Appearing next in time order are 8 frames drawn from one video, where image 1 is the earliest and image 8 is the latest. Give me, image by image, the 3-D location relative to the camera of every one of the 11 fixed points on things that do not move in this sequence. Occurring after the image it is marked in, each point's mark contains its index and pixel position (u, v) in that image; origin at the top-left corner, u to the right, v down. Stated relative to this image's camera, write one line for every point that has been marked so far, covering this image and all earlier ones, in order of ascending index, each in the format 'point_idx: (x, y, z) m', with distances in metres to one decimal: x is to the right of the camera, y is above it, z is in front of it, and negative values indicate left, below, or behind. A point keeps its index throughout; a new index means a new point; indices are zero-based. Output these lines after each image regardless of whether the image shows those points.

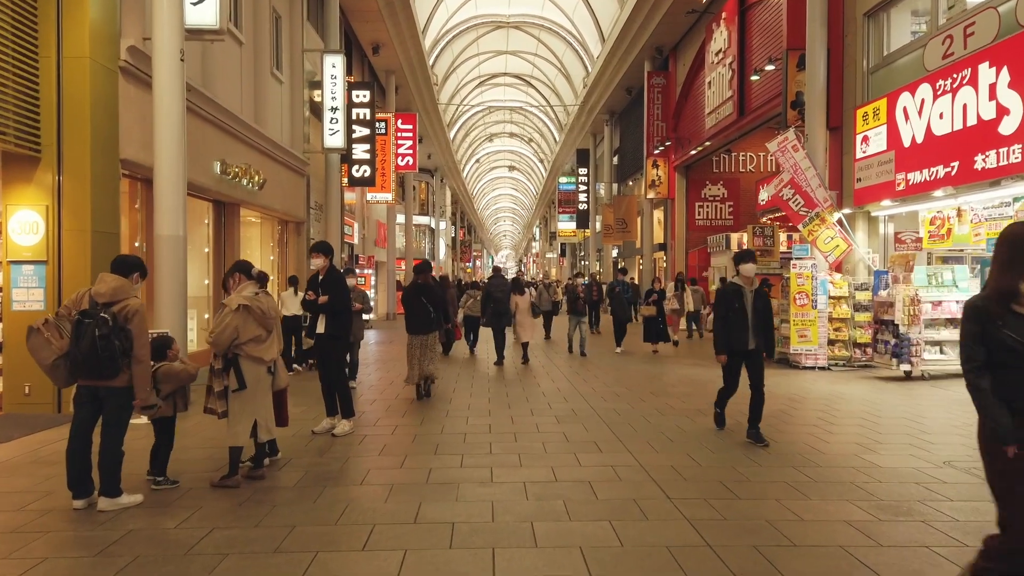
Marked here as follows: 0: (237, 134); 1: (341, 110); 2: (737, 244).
0: (-4.2, +2.4, +11.2) m
1: (-3.5, +3.7, +15.0) m
2: (+6.0, +1.2, +19.3) m
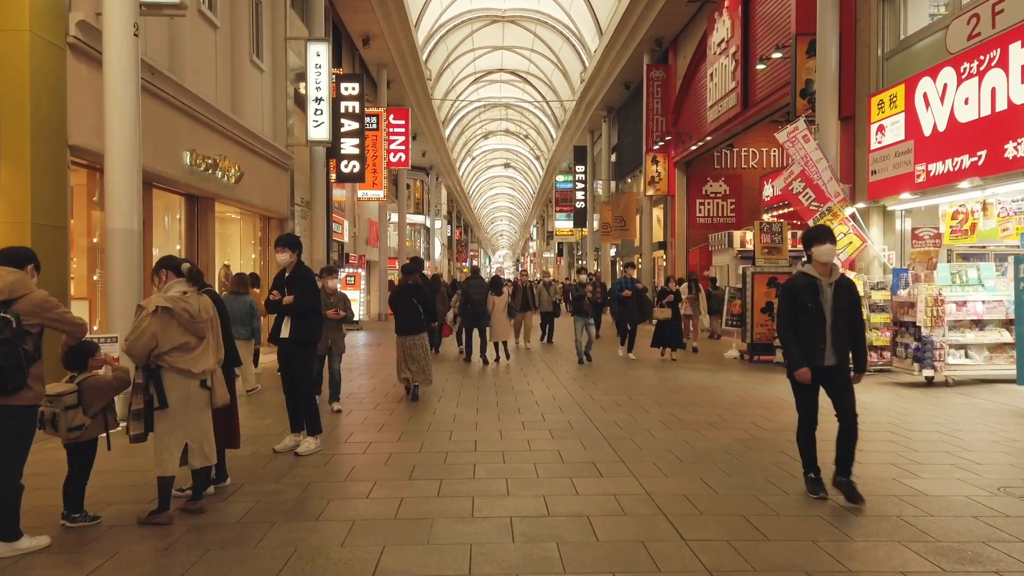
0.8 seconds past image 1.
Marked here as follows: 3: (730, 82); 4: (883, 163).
0: (-4.4, +2.4, +10.5) m
1: (-3.7, +3.7, +14.3) m
2: (+5.8, +1.2, +18.6) m
3: (+5.0, +4.7, +16.5) m
4: (+5.2, +1.8, +10.3) m
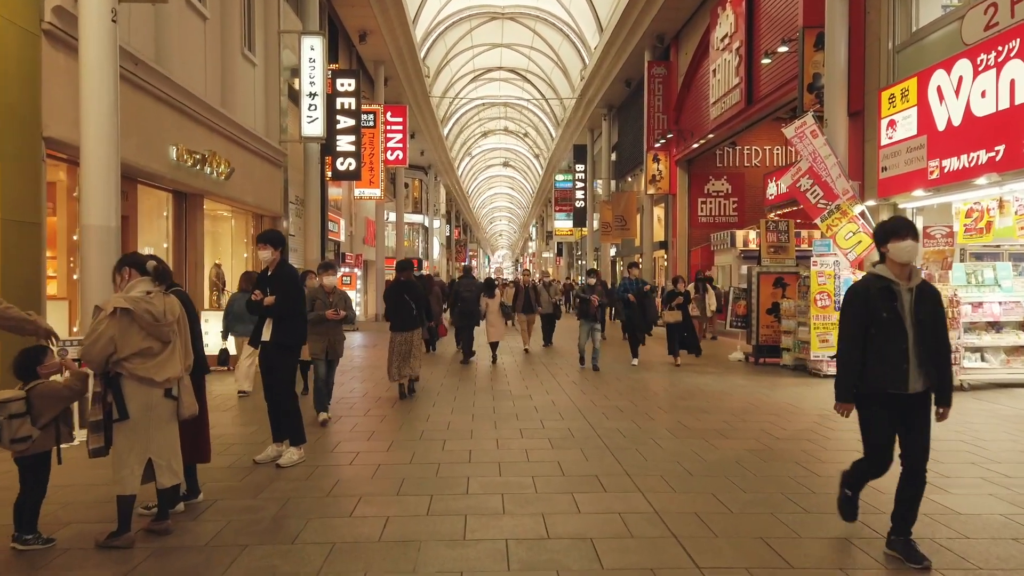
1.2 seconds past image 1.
0: (-4.4, +2.4, +10.2) m
1: (-3.7, +3.7, +14.0) m
2: (+5.8, +1.2, +18.3) m
3: (+4.9, +4.7, +16.2) m
4: (+5.2, +1.8, +10.0) m
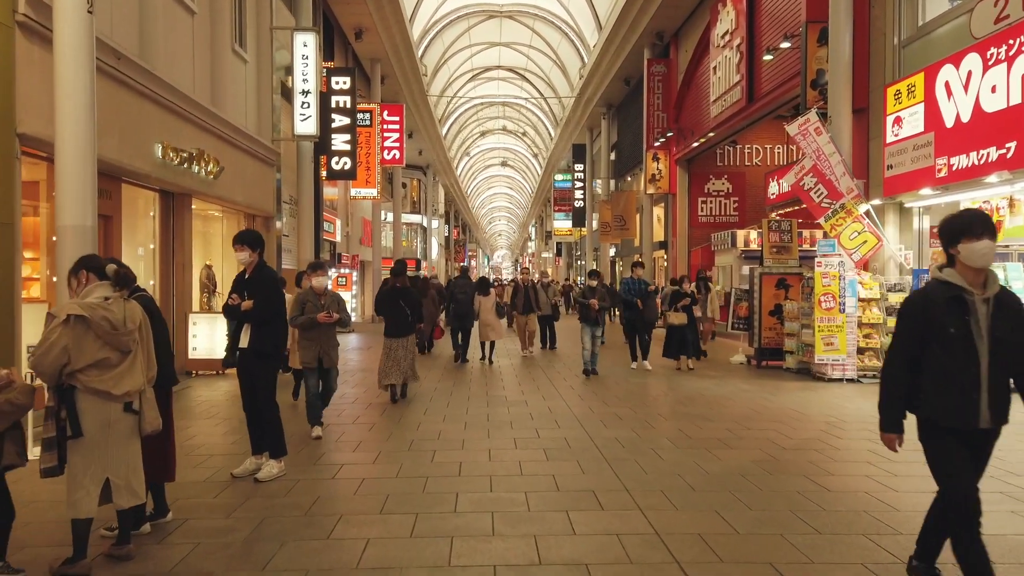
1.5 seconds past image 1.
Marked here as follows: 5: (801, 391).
0: (-4.4, +2.3, +9.9) m
1: (-3.7, +3.7, +13.7) m
2: (+5.7, +1.1, +18.0) m
3: (+4.9, +4.7, +15.9) m
4: (+5.2, +1.7, +9.7) m
5: (+3.4, -1.2, +8.7) m
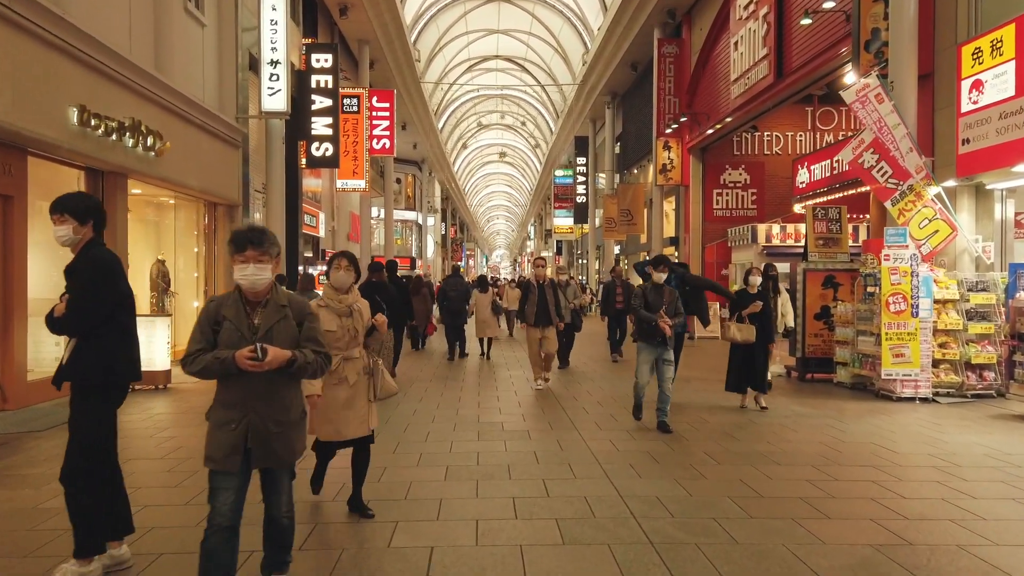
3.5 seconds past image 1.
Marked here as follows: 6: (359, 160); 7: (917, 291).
0: (-4.4, +2.4, +8.2) m
1: (-3.8, +3.7, +12.0) m
2: (+5.7, +1.2, +16.3) m
3: (+4.8, +4.7, +14.2) m
4: (+5.1, +1.8, +8.0) m
5: (+3.4, -1.2, +7.0) m
6: (-4.2, +3.5, +19.9) m
7: (+4.3, 0.0, +7.8) m
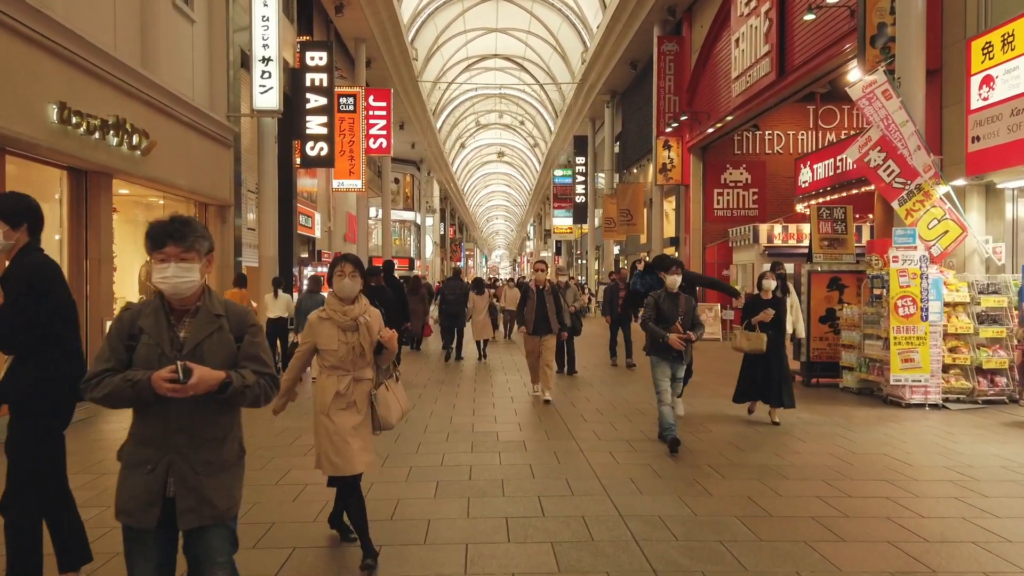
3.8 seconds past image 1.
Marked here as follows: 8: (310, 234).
0: (-4.5, +2.3, +7.9) m
1: (-3.8, +3.7, +11.7) m
2: (+5.6, +1.1, +16.1) m
3: (+4.8, +4.6, +14.0) m
4: (+5.1, +1.7, +7.7) m
5: (+3.4, -1.2, +6.7) m
6: (-4.2, +3.5, +19.6) m
7: (+4.3, -0.1, +7.5) m
8: (-5.1, +1.4, +18.6) m
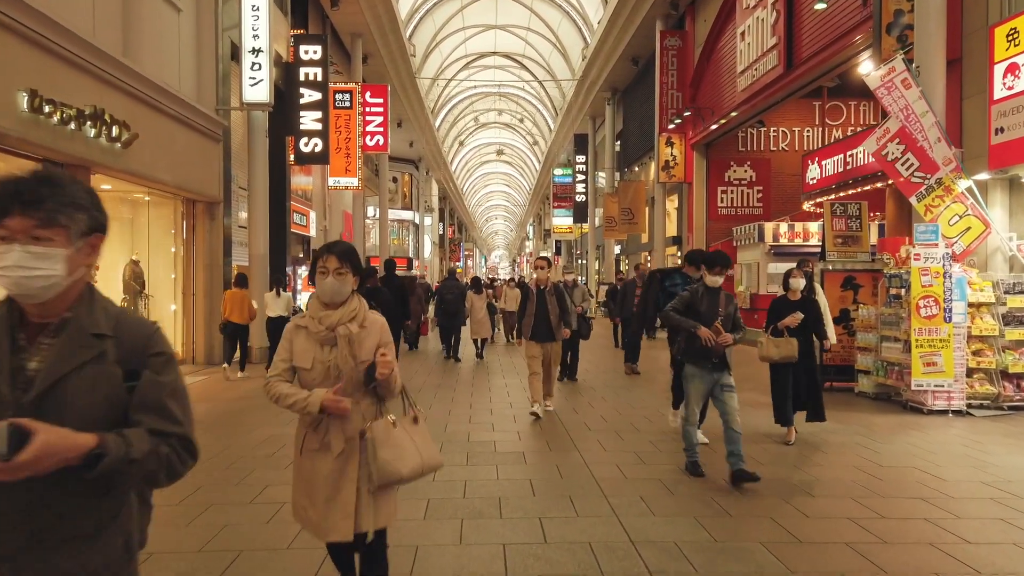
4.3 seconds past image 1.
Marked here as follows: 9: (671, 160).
0: (-4.5, +2.3, +7.5) m
1: (-3.8, +3.7, +11.3) m
2: (+5.6, +1.1, +15.7) m
3: (+4.8, +4.6, +13.6) m
4: (+5.1, +1.7, +7.3) m
5: (+3.4, -1.2, +6.3) m
6: (-4.3, +3.5, +19.2) m
7: (+4.3, -0.1, +7.1) m
8: (-5.2, +1.4, +18.2) m
9: (+4.1, +3.3, +18.7) m
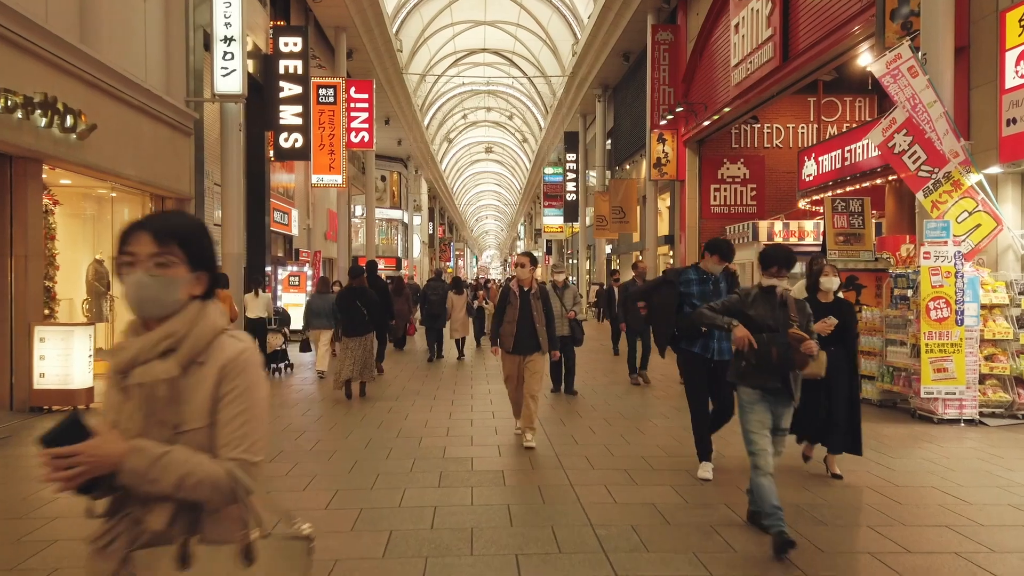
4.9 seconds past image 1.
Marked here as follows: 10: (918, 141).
0: (-4.7, +2.3, +7.0) m
1: (-4.0, +3.6, +10.8) m
2: (+5.4, +1.1, +15.2) m
3: (+4.5, +4.6, +13.1) m
4: (+4.9, +1.7, +6.9) m
5: (+3.2, -1.2, +5.9) m
6: (-4.6, +3.5, +18.7) m
7: (+4.1, -0.1, +6.7) m
8: (-5.5, +1.4, +17.6) m
9: (+3.8, +3.3, +18.2) m
10: (+3.9, +1.4, +7.0) m
